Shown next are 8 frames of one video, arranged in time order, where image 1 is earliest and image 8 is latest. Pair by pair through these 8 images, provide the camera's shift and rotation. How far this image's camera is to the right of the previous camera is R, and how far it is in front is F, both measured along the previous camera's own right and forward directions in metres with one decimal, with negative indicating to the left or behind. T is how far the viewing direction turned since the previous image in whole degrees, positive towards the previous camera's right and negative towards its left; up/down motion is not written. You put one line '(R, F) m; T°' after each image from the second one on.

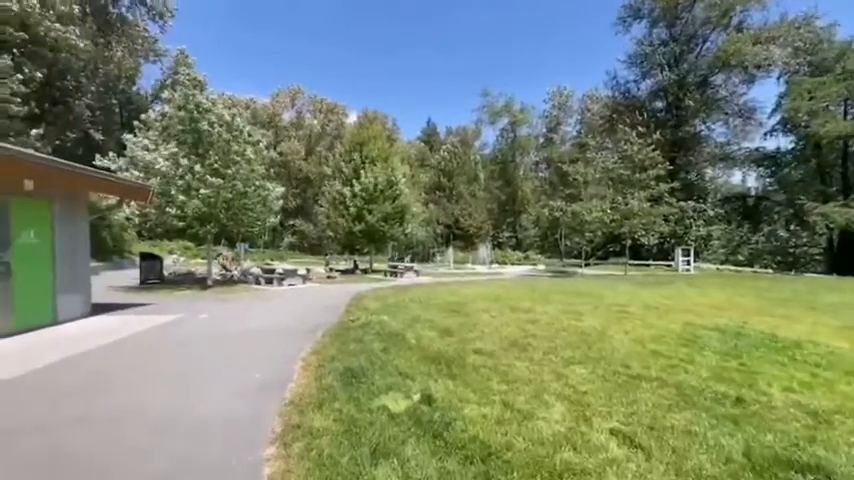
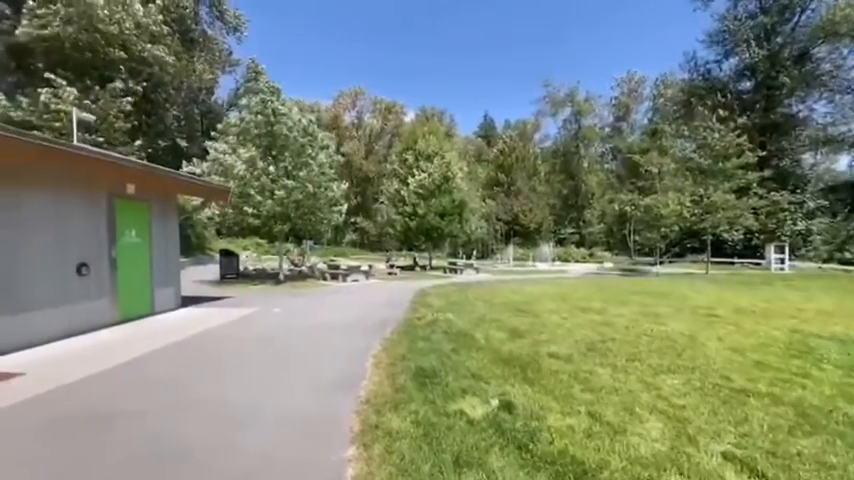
(-0.3, +0.2) m; -8°
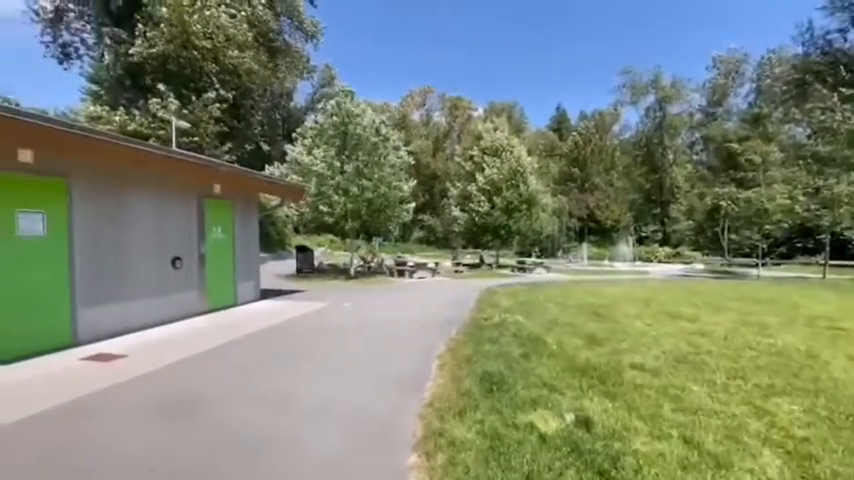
(0.0, +0.3) m; -10°
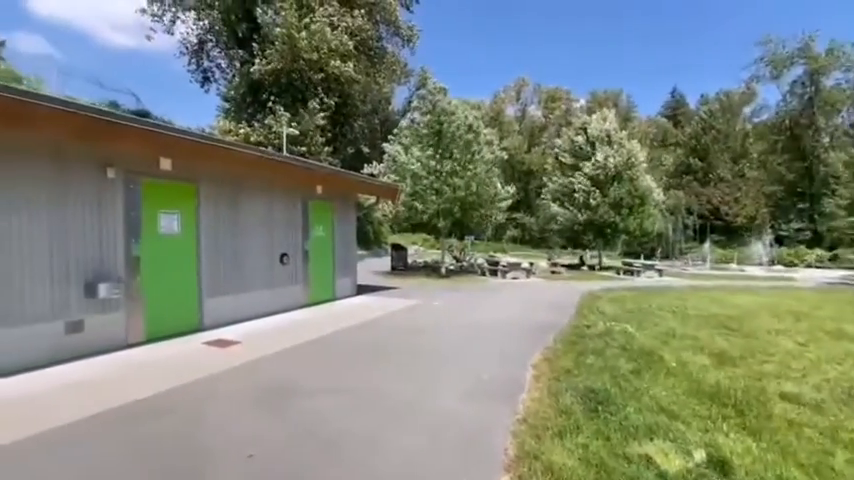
(0.0, +0.3) m; -13°
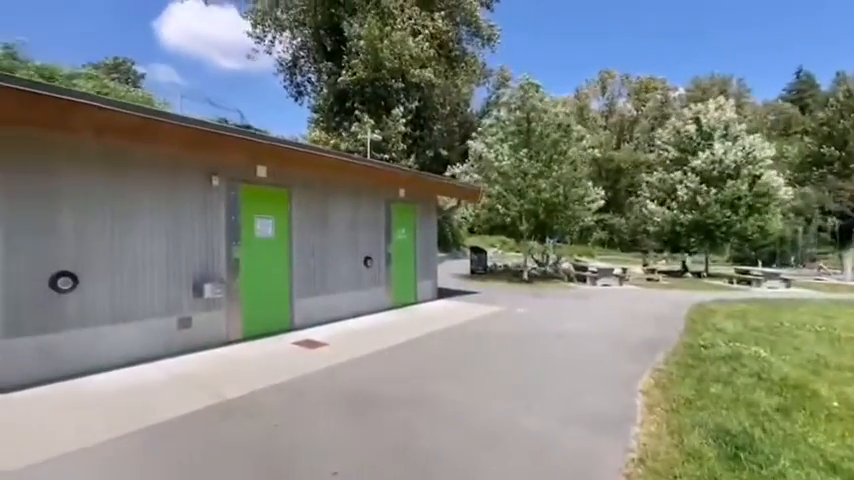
(-0.2, +0.4) m; -11°
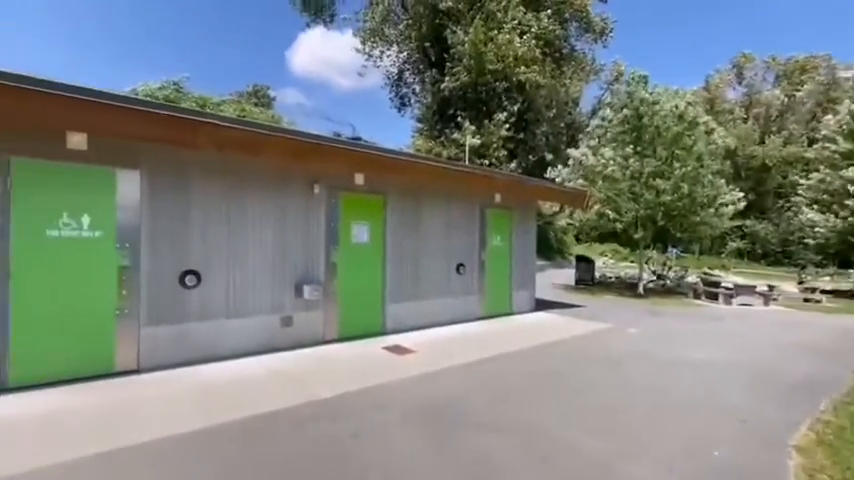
(+0.2, +0.4) m; -14°
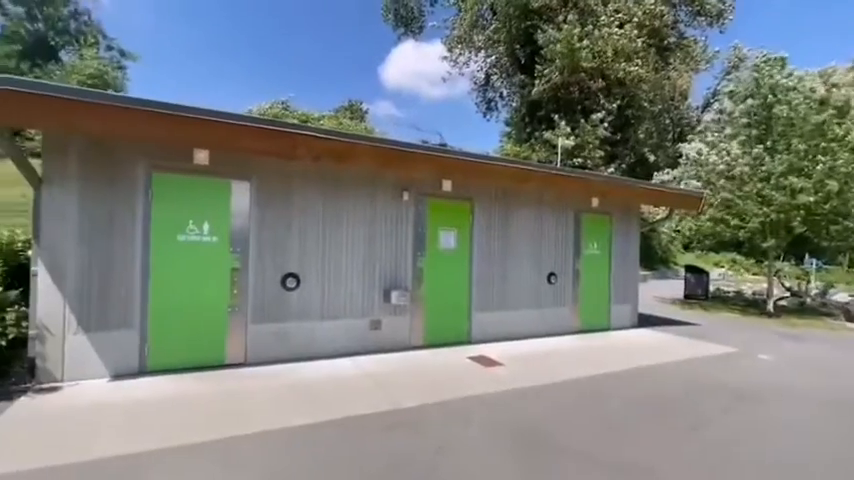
(0.0, +0.2) m; -12°
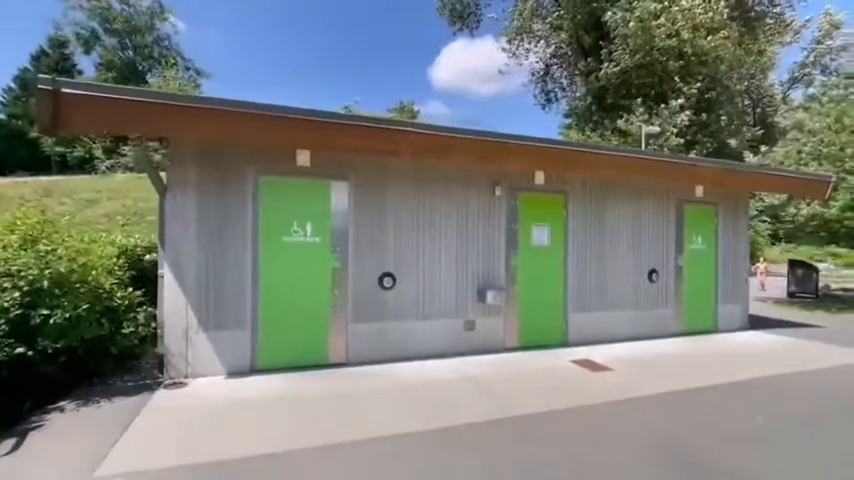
(-0.8, +0.2) m; -8°
